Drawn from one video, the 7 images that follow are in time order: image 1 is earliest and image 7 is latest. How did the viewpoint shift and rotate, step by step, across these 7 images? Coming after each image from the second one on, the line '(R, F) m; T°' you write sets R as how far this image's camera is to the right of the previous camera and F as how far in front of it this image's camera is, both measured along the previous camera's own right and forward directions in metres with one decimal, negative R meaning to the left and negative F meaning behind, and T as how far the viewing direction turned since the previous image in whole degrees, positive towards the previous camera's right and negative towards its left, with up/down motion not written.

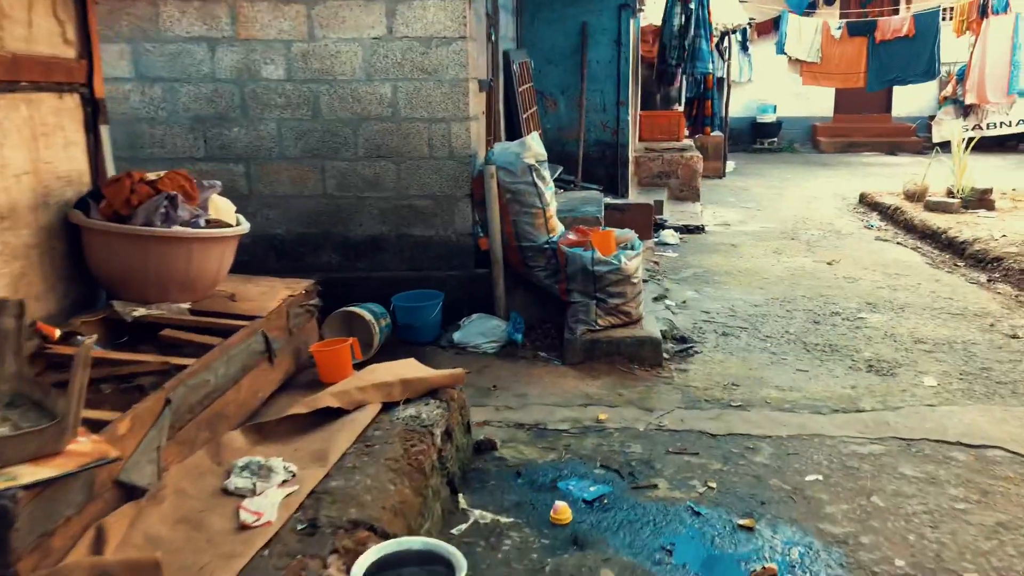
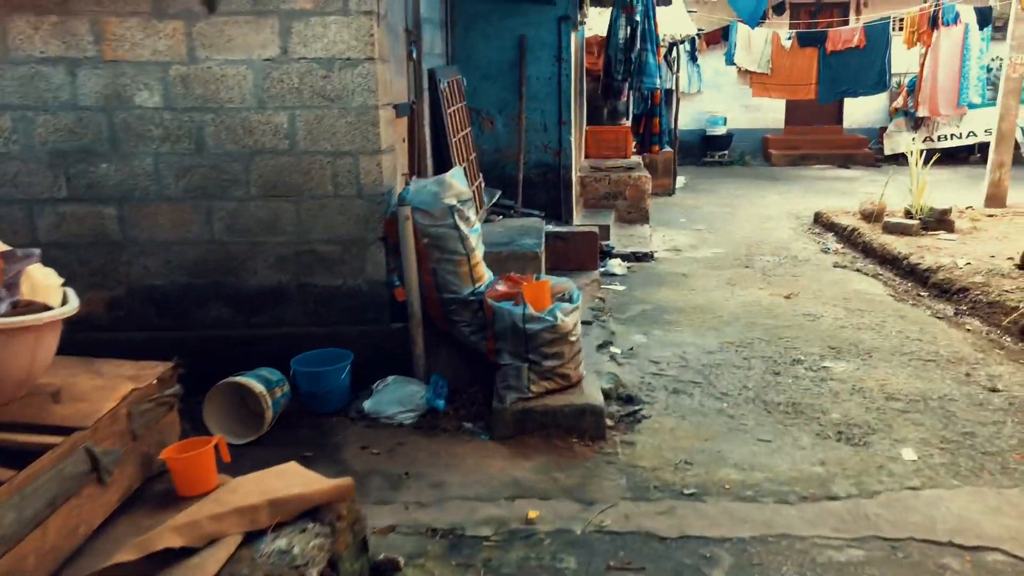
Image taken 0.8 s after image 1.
(+0.2, +0.6) m; +3°
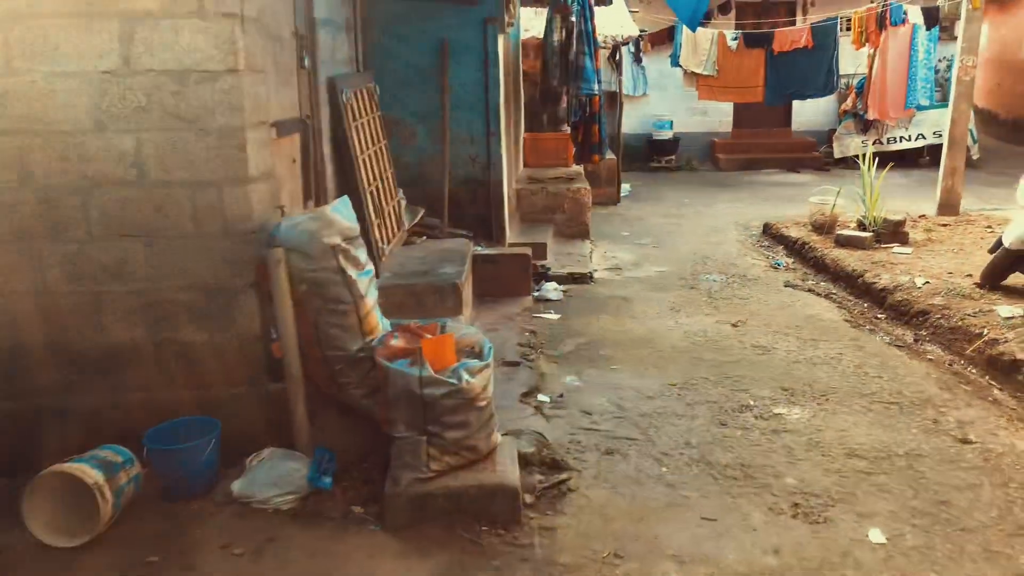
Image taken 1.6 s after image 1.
(+0.2, +0.6) m; +3°
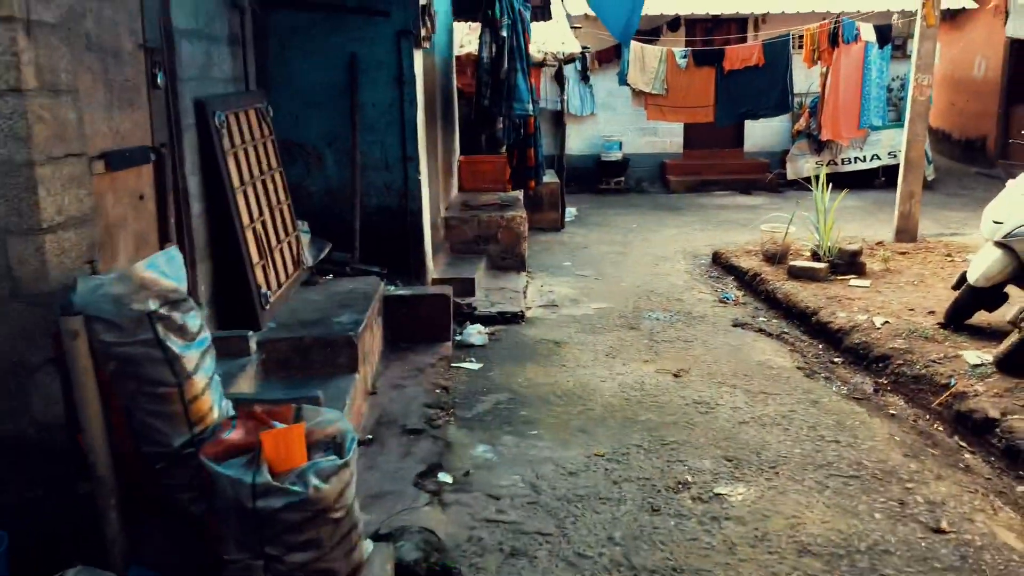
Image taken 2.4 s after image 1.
(+0.3, +0.6) m; +3°
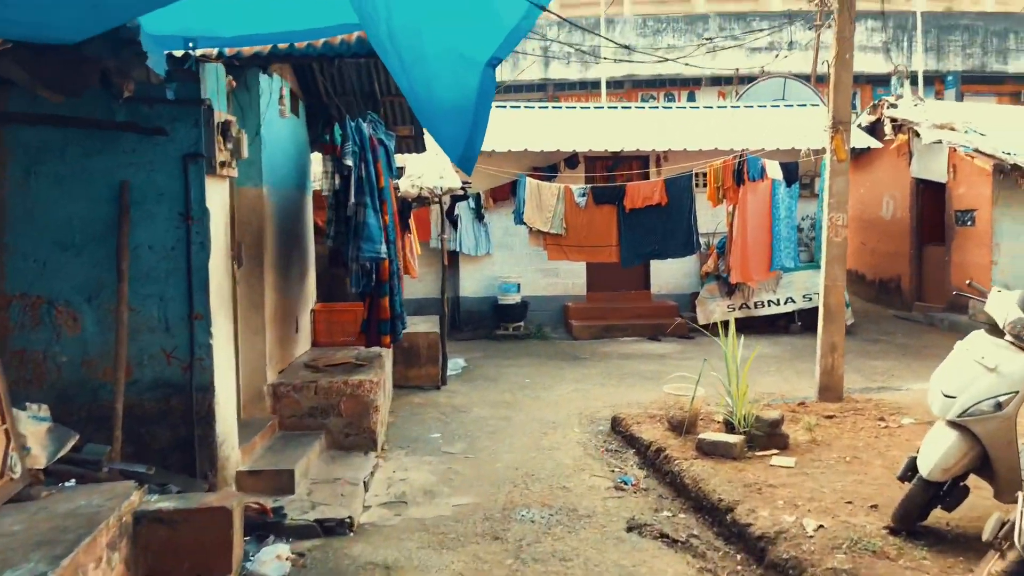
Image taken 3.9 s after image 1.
(+0.5, +1.2) m; +5°
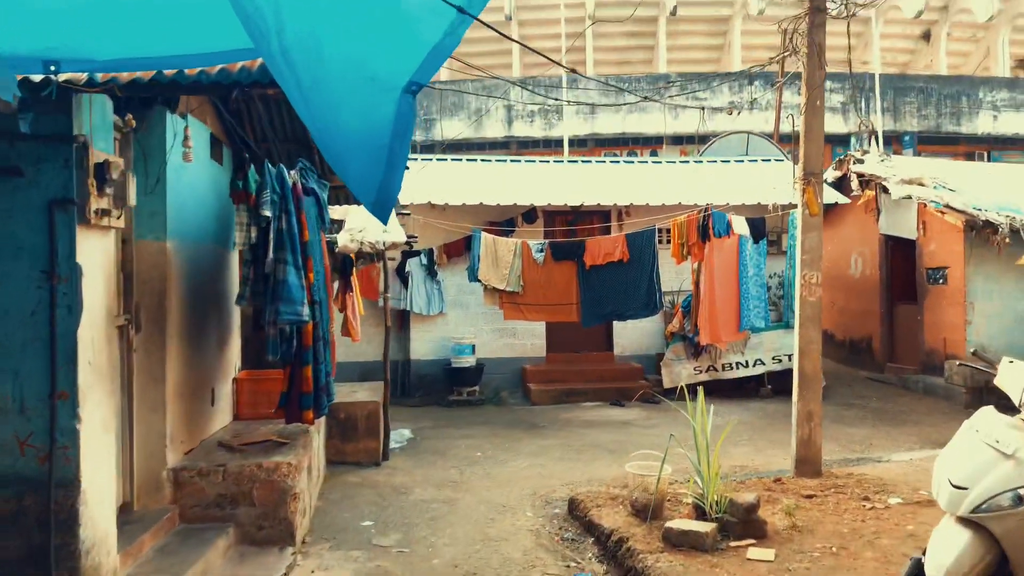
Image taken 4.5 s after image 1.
(+0.1, +0.6) m; +2°
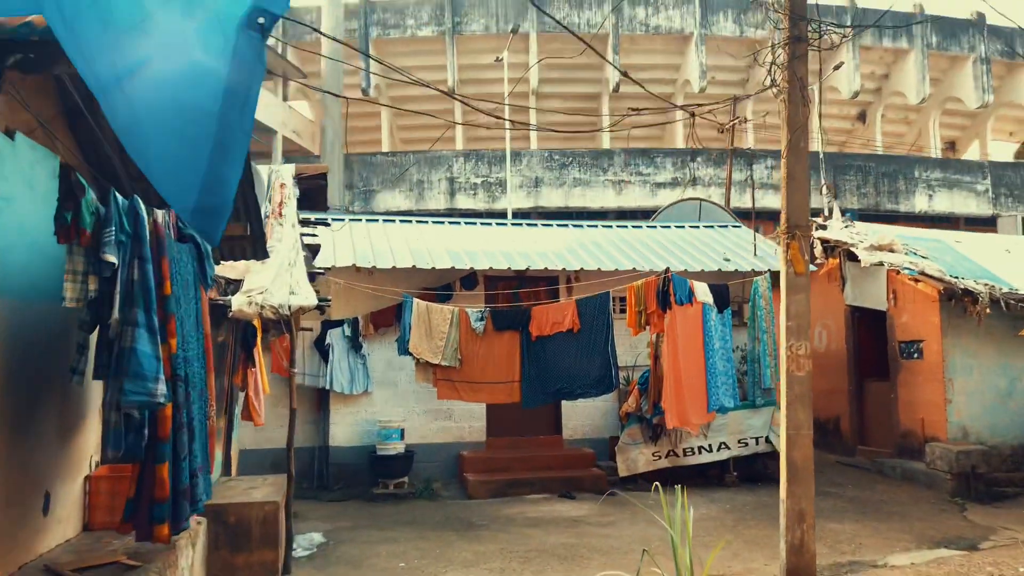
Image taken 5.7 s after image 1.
(+0.1, +1.1) m; +4°
